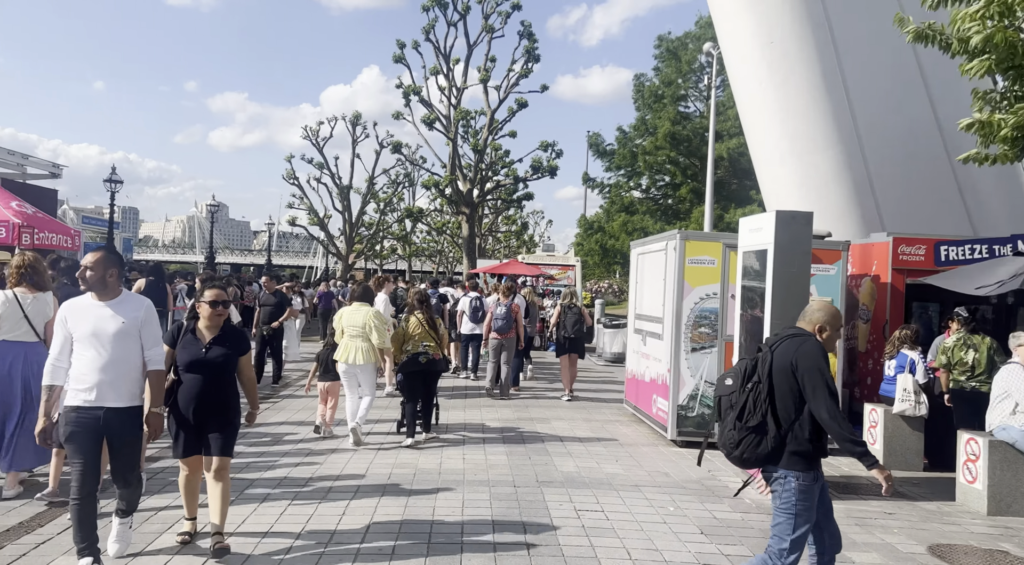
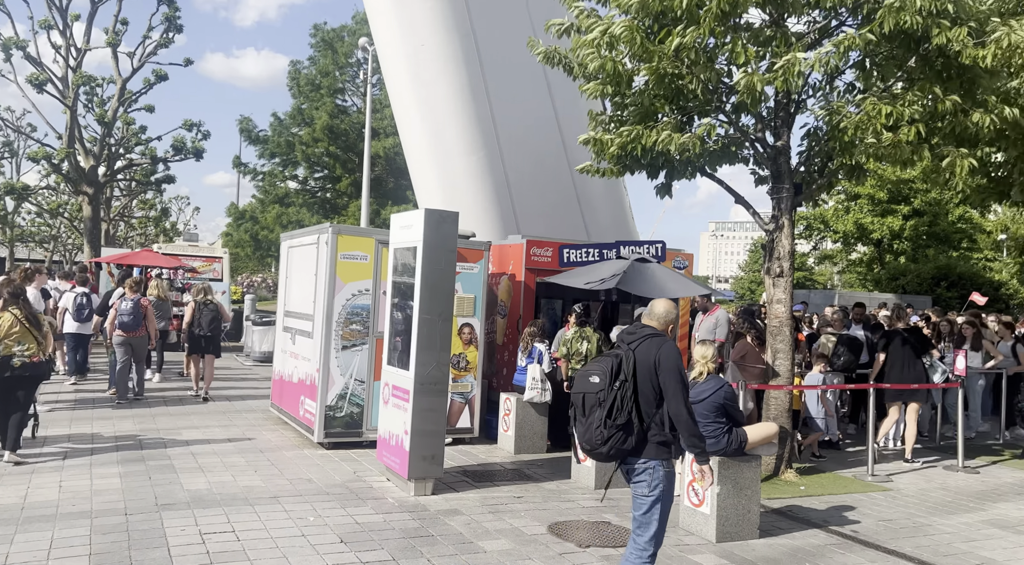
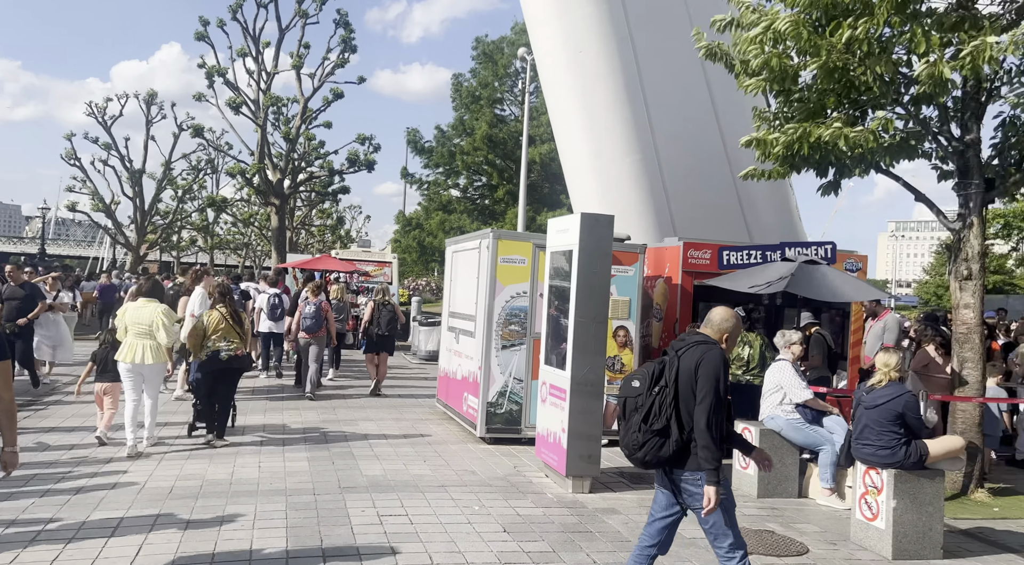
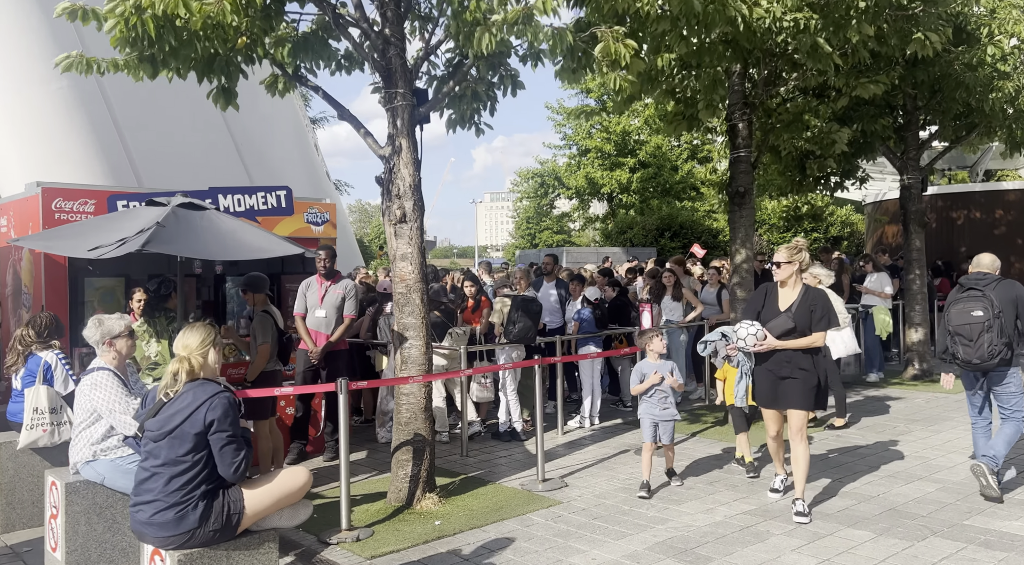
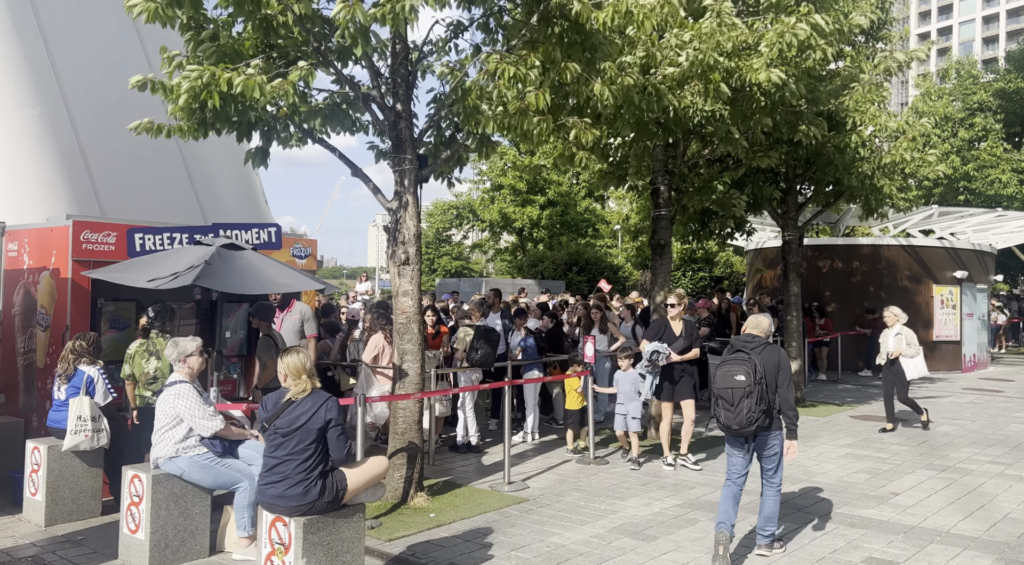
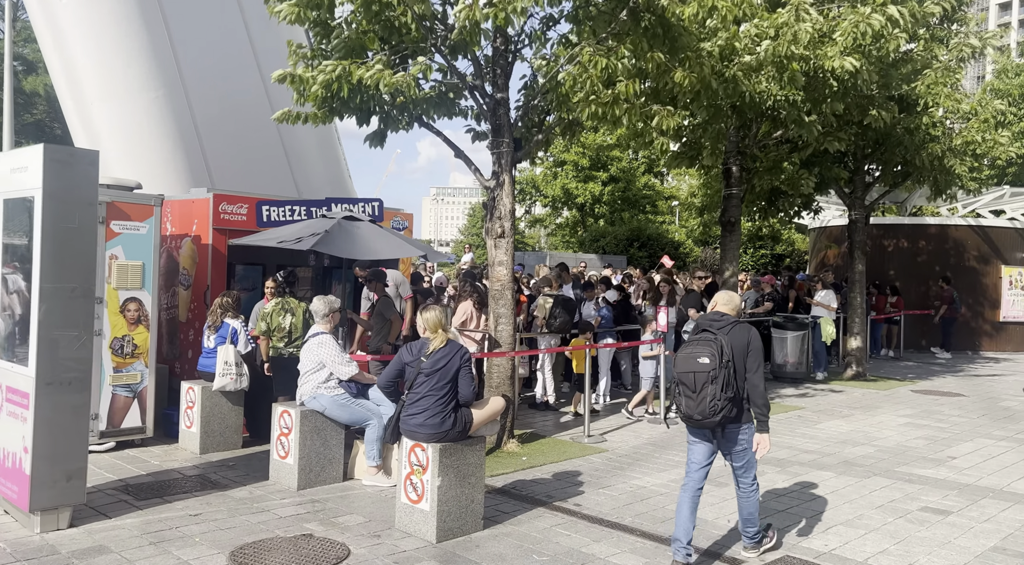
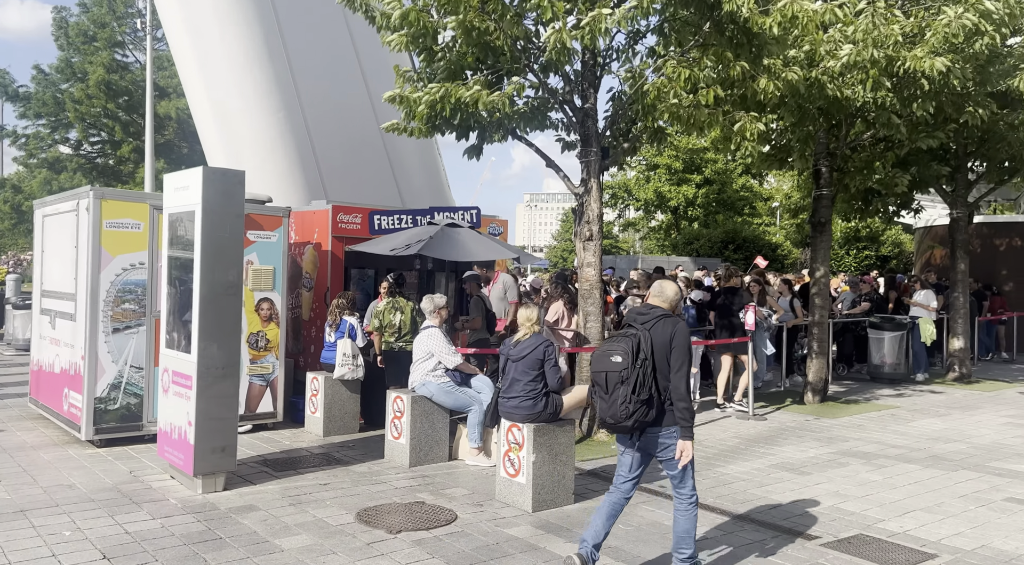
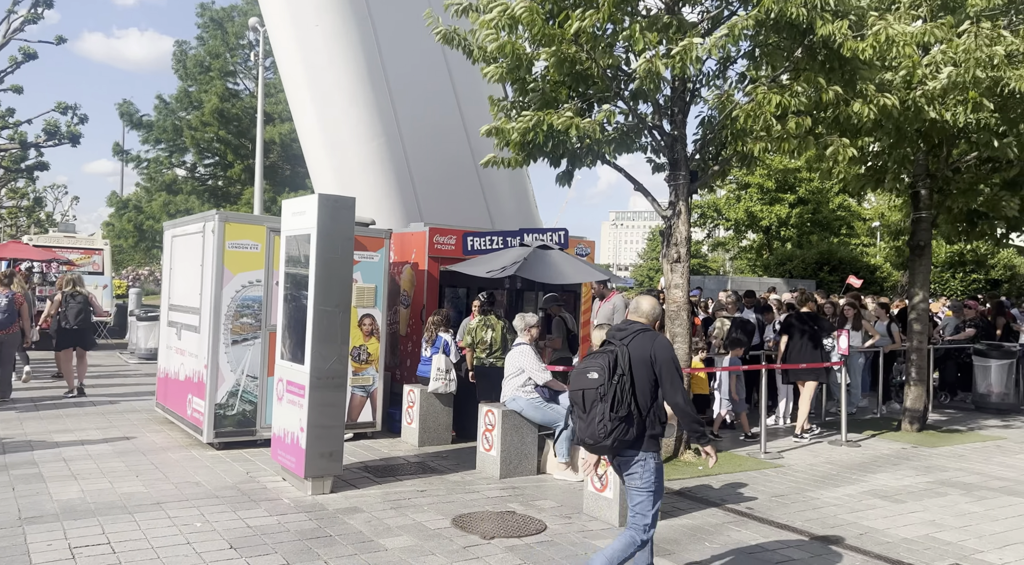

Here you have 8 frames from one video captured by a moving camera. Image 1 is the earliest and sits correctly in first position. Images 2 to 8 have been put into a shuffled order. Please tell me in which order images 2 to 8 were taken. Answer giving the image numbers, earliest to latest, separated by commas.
3, 2, 8, 7, 6, 5, 4
